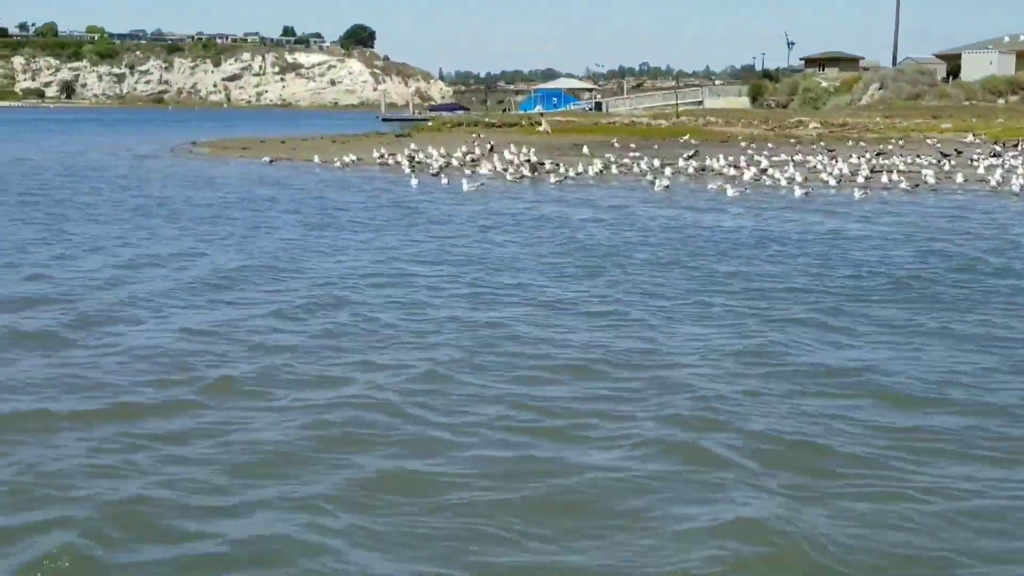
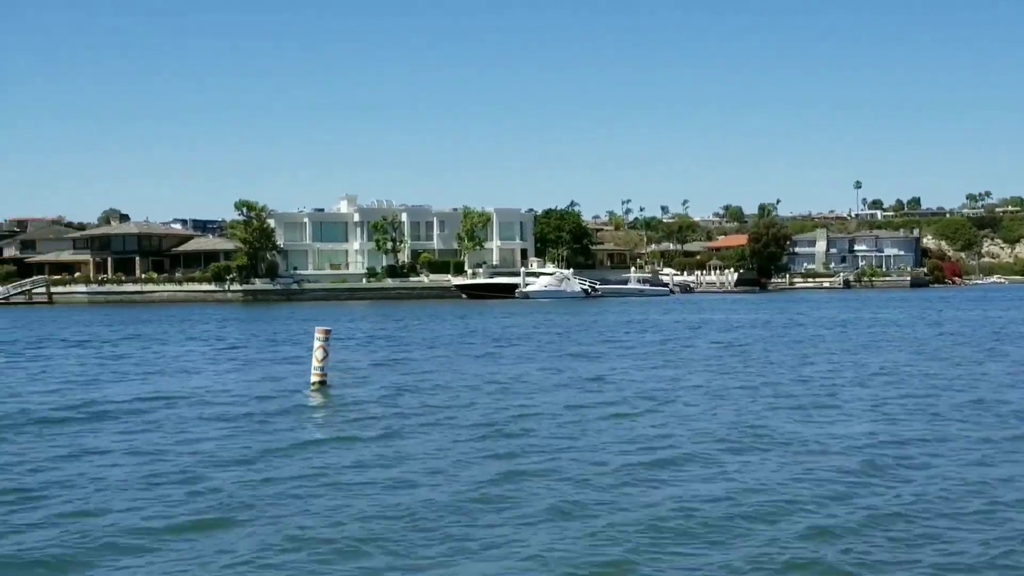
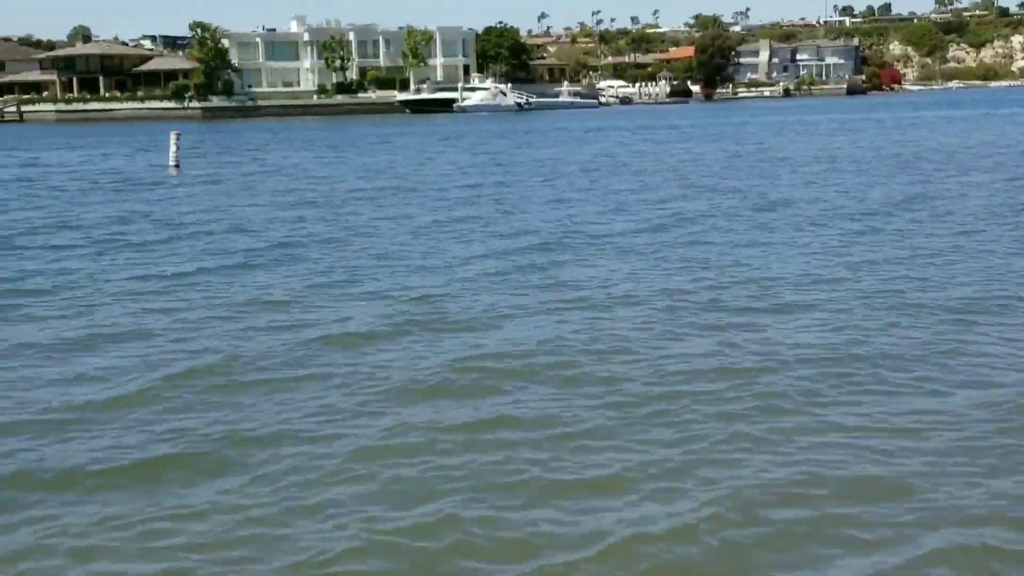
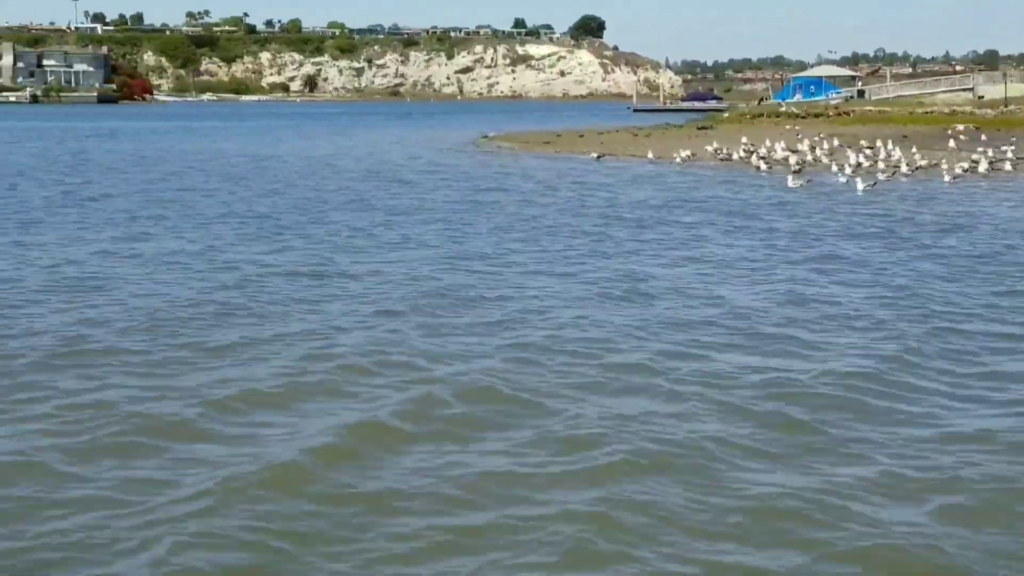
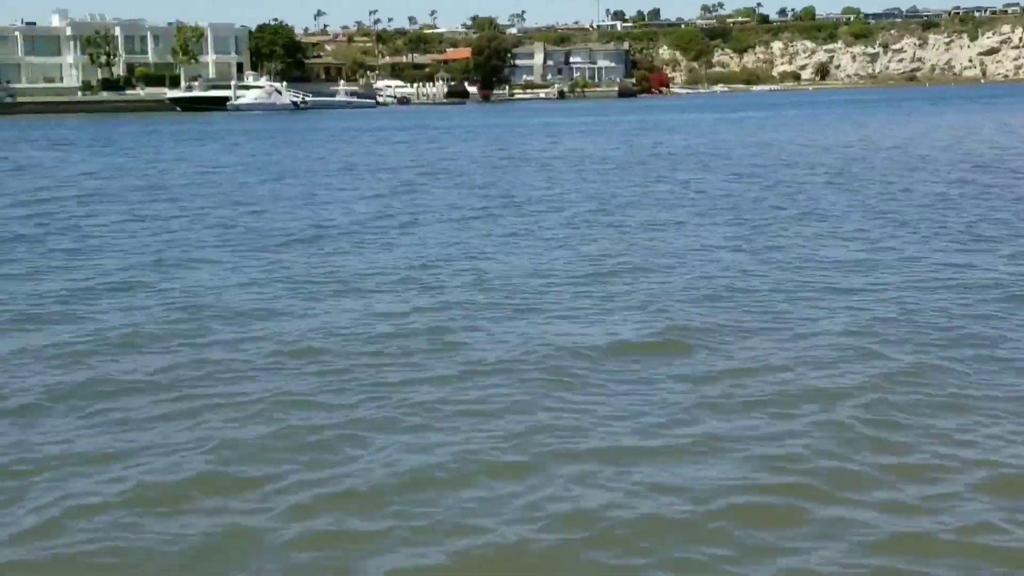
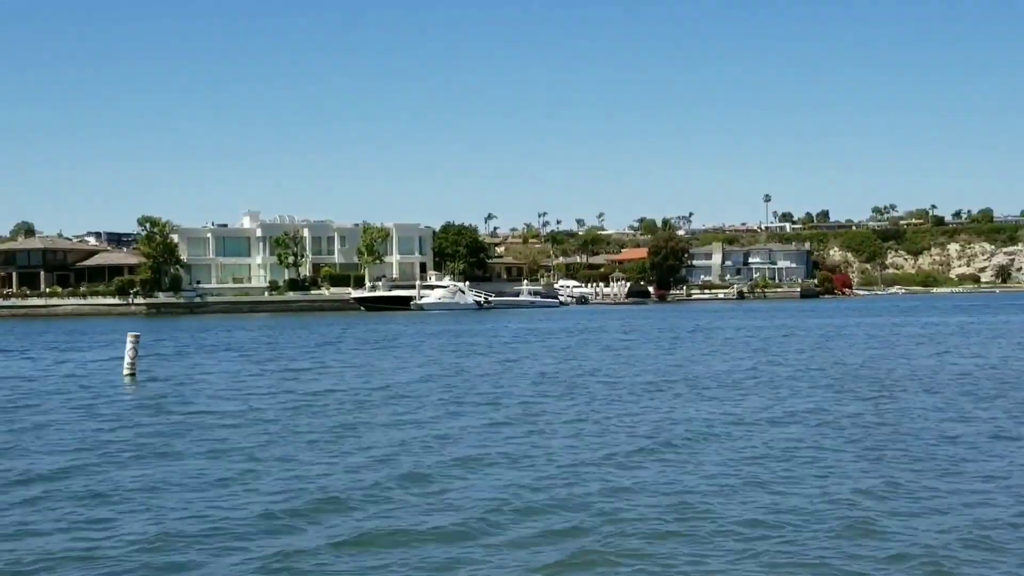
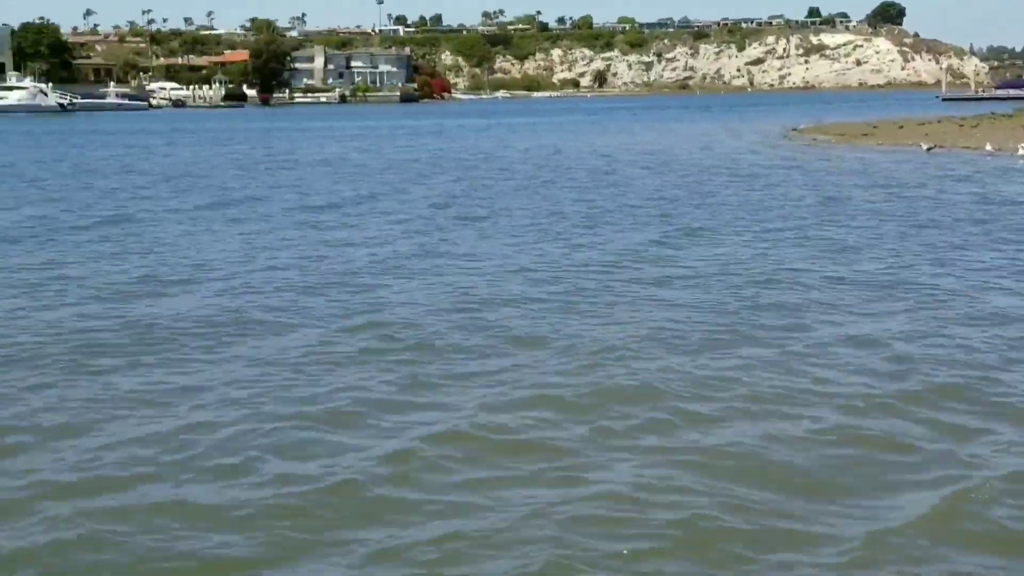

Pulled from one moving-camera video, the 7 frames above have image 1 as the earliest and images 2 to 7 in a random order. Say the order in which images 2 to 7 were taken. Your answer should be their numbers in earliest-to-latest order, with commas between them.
4, 7, 5, 3, 6, 2
